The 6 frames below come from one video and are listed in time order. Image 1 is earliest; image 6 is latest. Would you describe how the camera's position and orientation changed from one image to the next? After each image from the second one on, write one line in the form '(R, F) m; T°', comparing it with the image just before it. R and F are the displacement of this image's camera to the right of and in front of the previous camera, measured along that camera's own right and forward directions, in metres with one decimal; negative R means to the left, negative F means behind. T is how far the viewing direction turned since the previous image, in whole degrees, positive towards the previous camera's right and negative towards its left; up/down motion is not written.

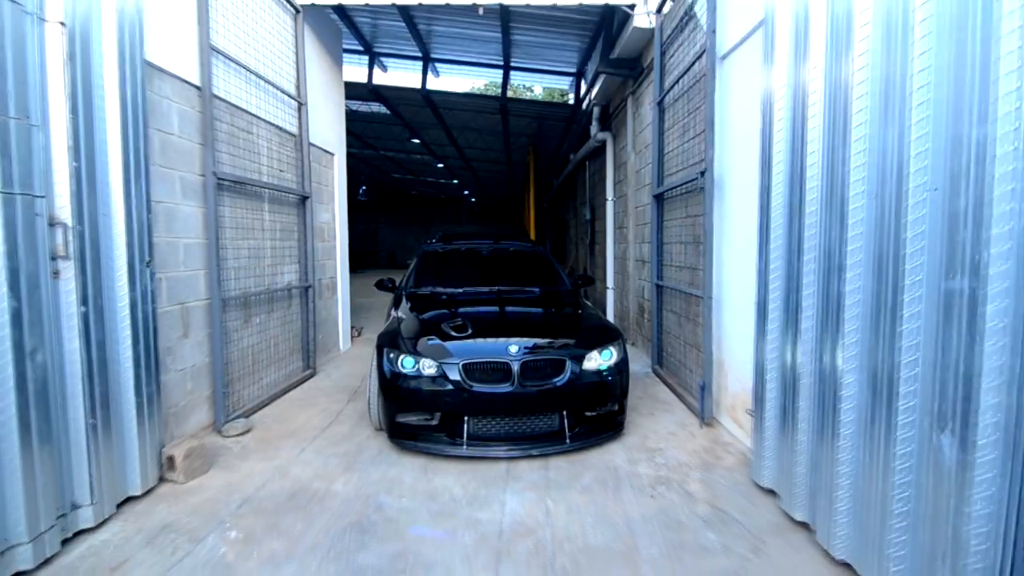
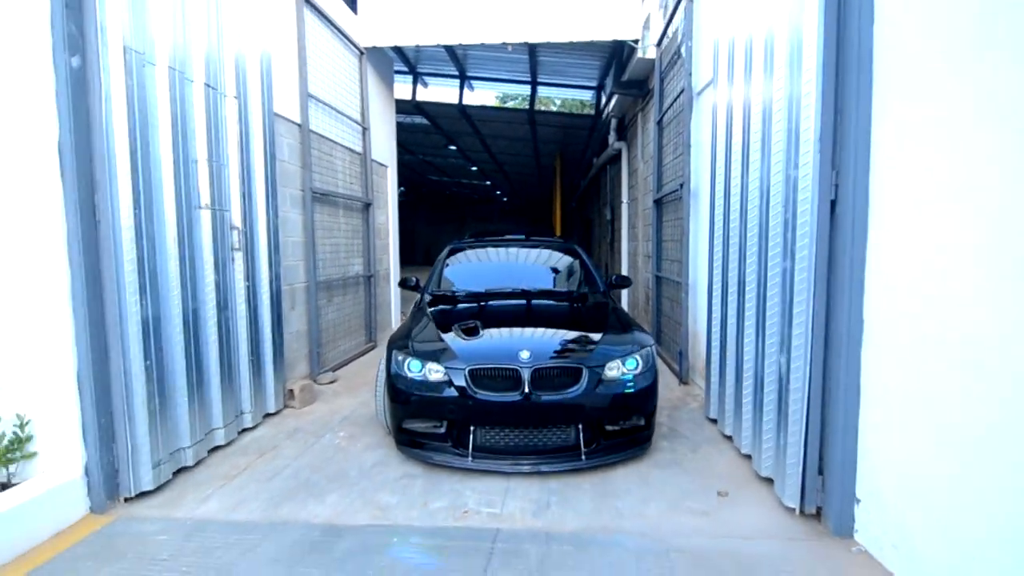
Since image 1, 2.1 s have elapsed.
(+0.1, -1.4) m; -3°
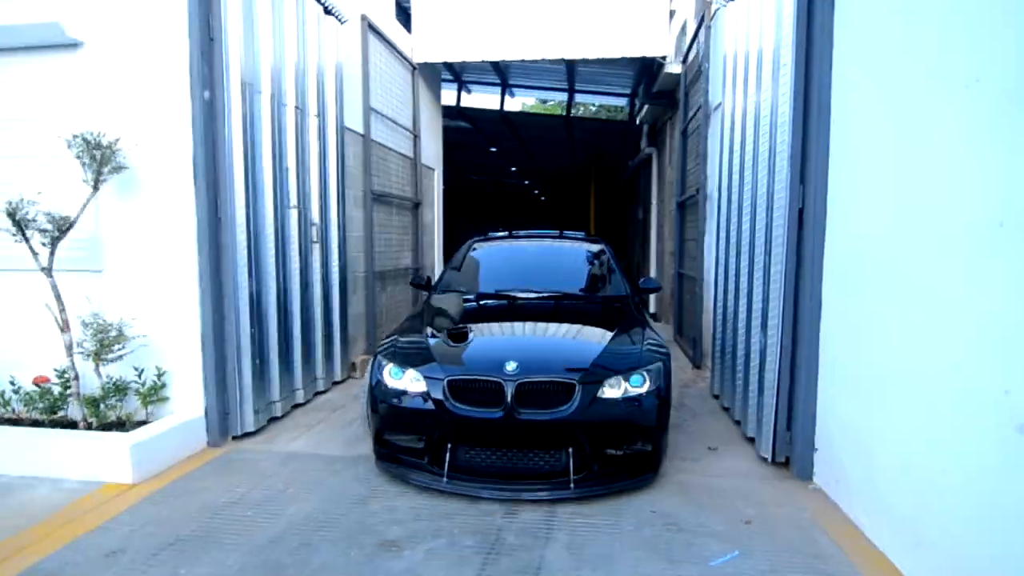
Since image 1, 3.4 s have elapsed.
(+0.1, -0.8) m; -3°
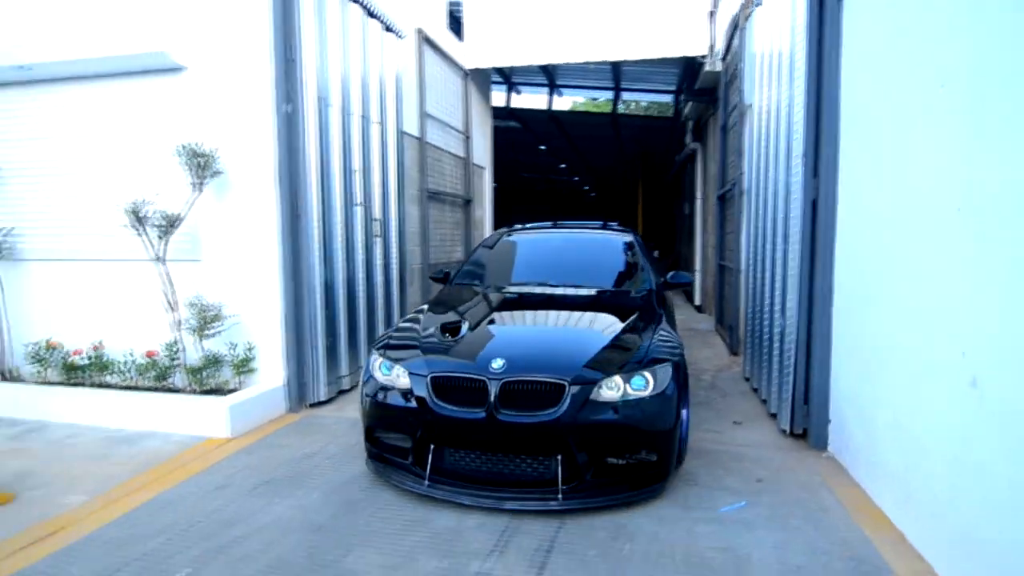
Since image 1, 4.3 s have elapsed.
(+0.1, -0.5) m; -4°
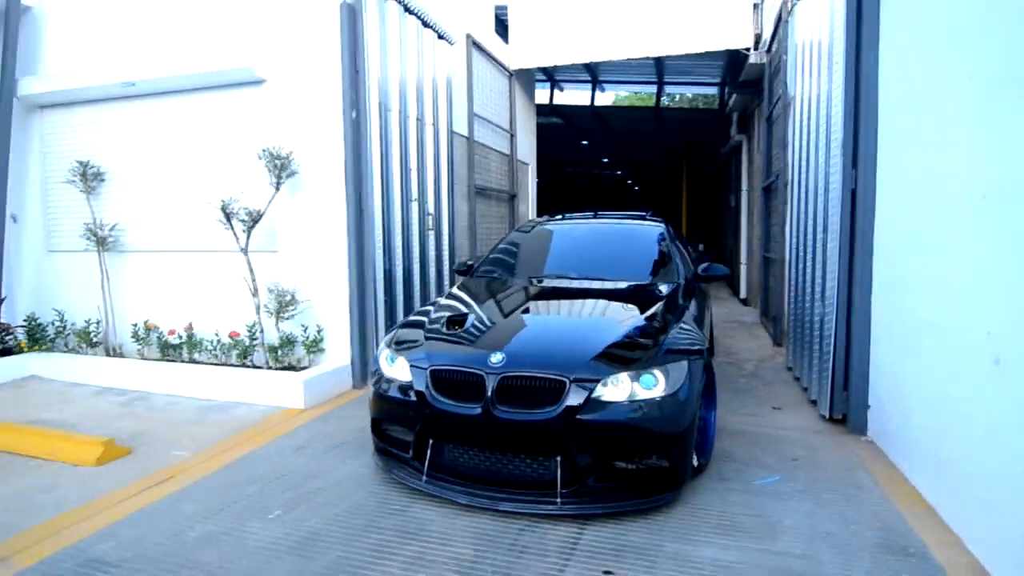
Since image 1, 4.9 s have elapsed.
(0.0, -0.4) m; -4°
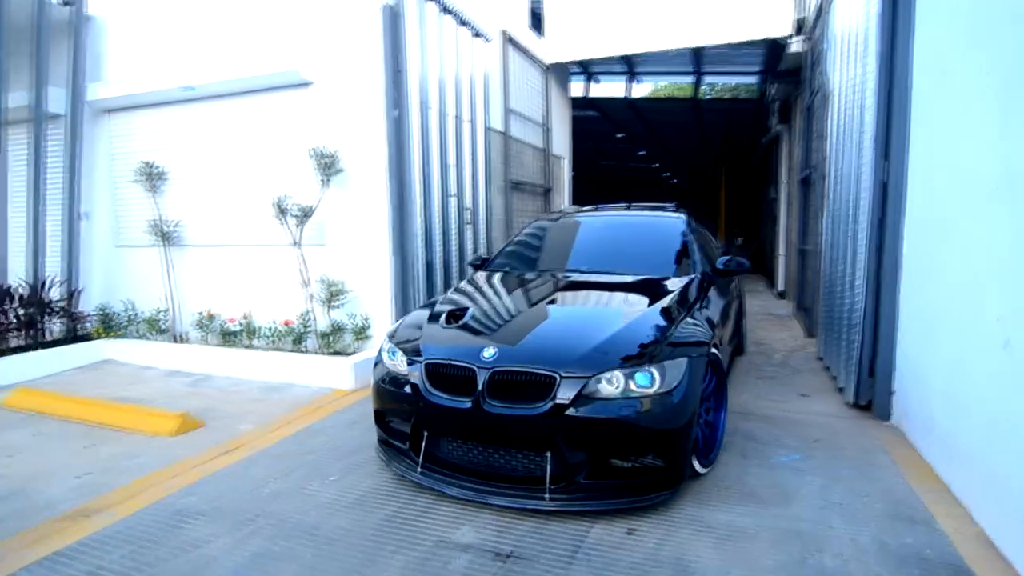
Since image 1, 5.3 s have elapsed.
(0.0, -0.3) m; -3°
